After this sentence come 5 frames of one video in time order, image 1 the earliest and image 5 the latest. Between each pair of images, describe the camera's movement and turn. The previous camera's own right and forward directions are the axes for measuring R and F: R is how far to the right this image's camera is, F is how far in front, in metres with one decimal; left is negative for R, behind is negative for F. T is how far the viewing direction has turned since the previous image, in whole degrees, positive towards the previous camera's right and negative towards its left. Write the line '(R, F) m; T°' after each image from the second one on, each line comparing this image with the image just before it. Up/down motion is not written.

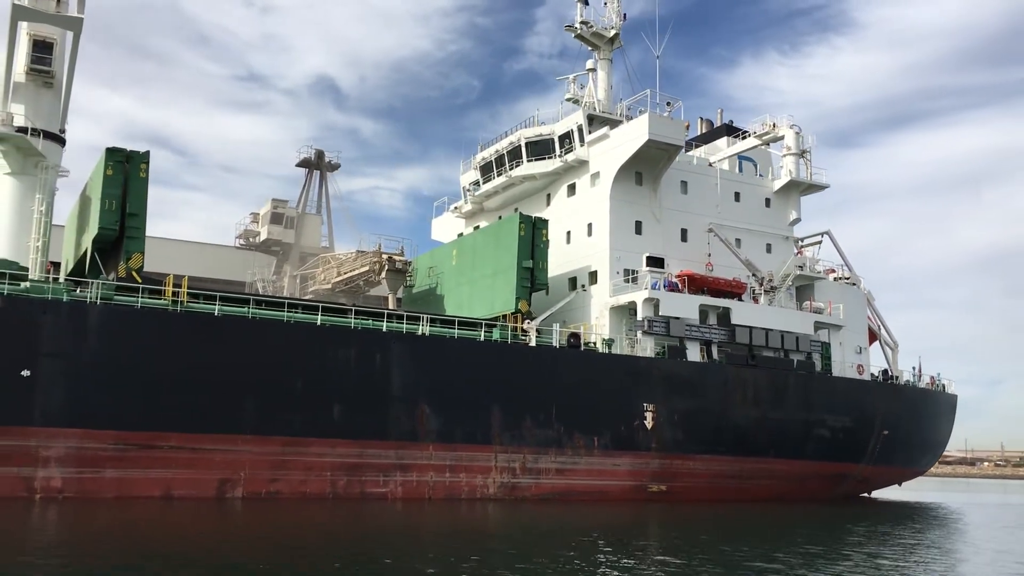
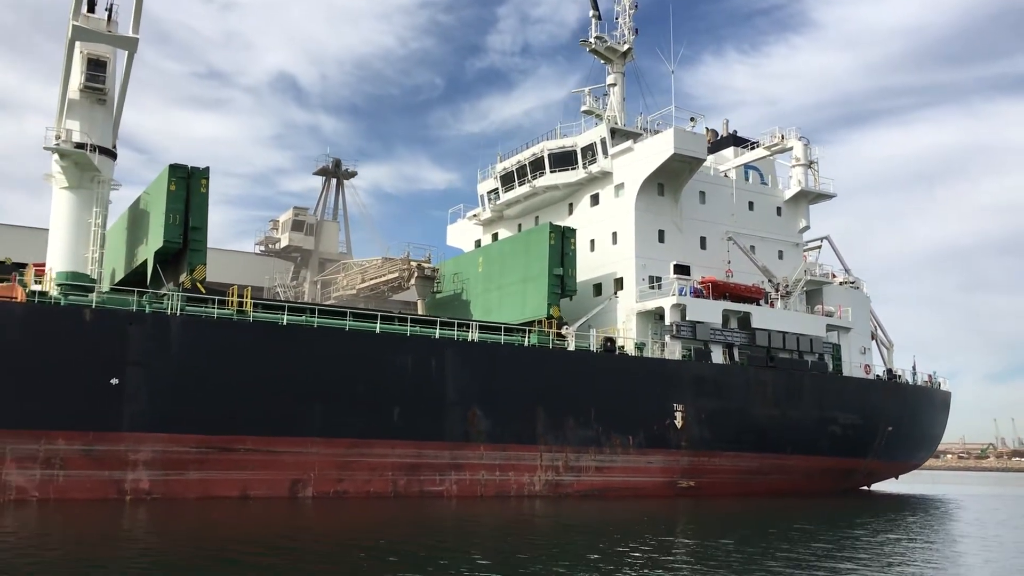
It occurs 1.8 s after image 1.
(-1.5, -0.9) m; +2°
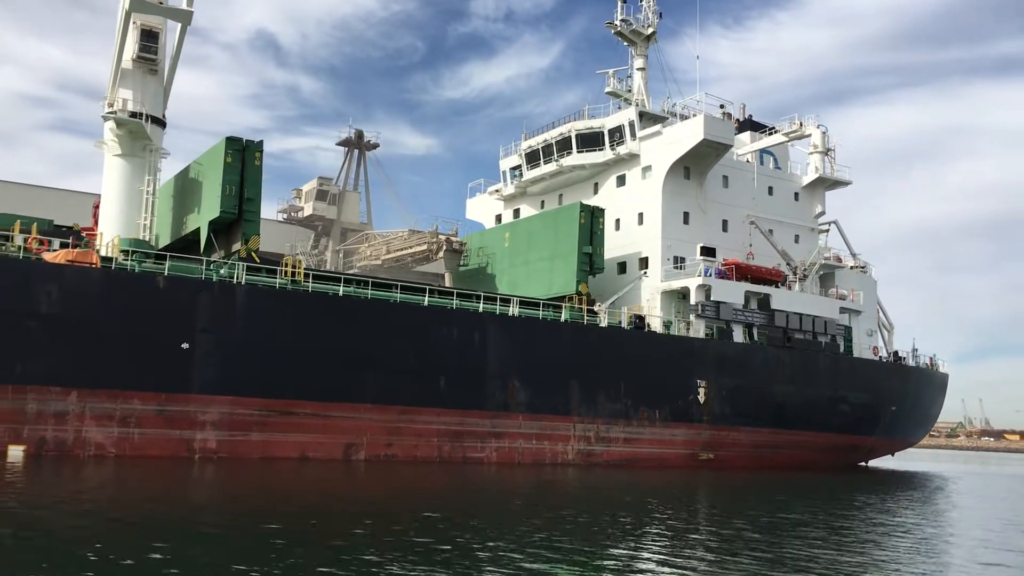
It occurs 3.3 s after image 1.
(-1.3, -0.7) m; +1°
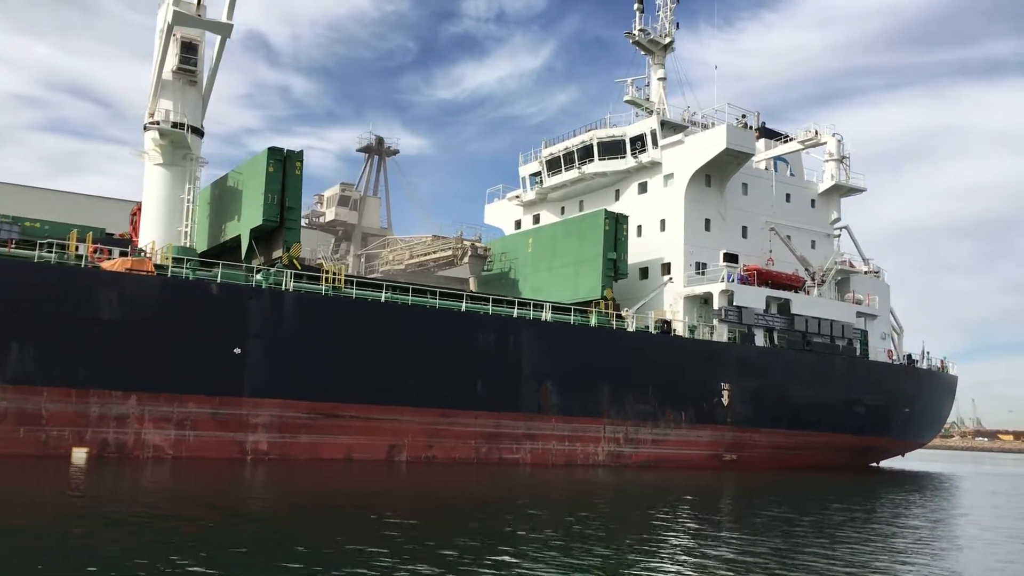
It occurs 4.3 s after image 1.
(-0.9, -0.5) m; 0°
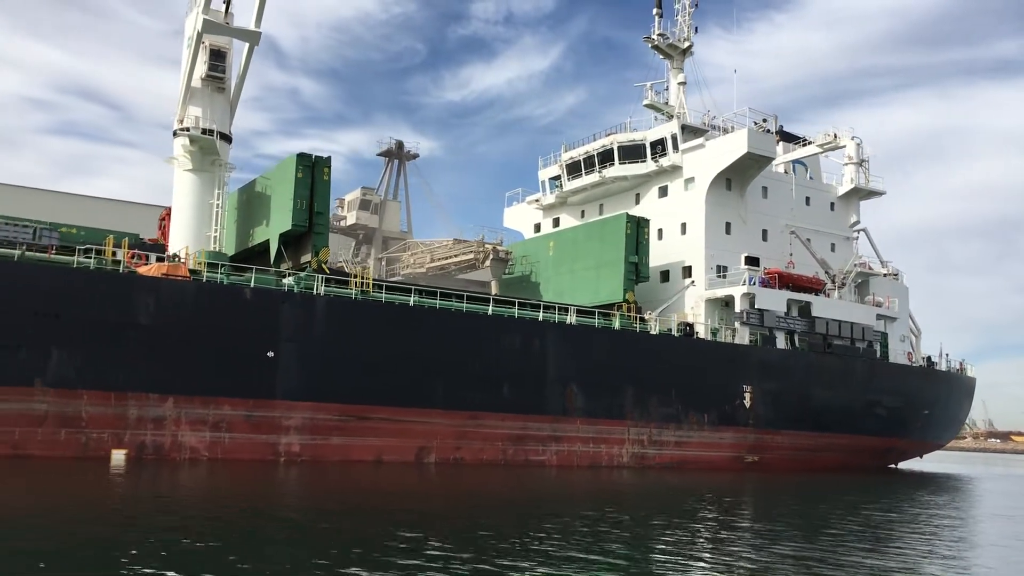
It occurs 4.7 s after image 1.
(-0.4, -0.2) m; -1°
